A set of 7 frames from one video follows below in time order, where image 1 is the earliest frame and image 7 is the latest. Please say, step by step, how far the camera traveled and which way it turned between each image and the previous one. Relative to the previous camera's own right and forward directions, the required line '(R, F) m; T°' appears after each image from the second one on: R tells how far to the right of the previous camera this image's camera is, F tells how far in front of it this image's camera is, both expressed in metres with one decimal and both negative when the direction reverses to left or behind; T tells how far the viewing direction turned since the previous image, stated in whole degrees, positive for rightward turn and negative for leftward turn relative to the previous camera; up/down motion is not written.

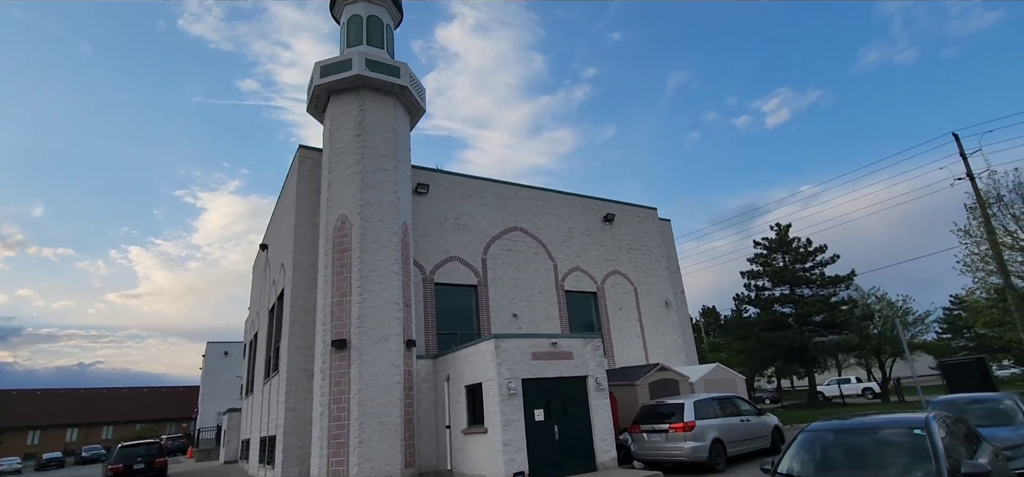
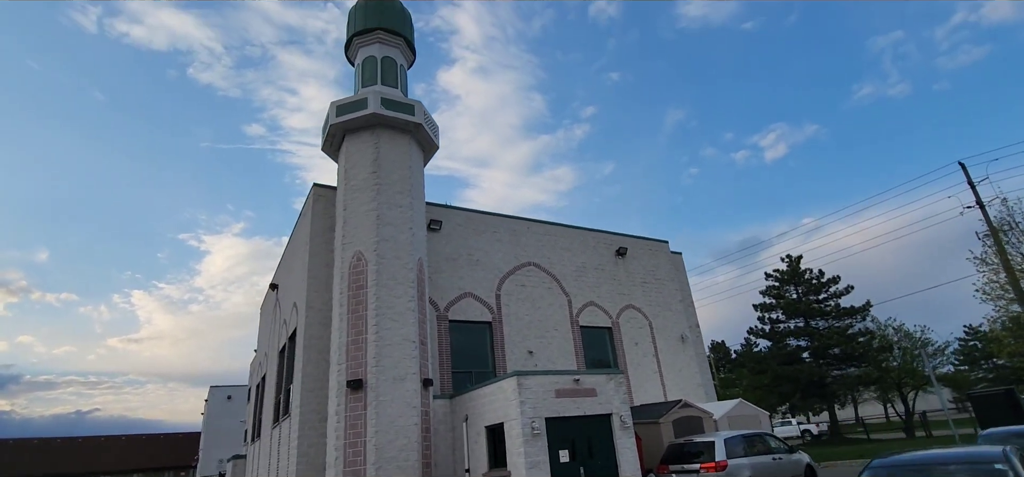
(-0.4, +0.2) m; 0°
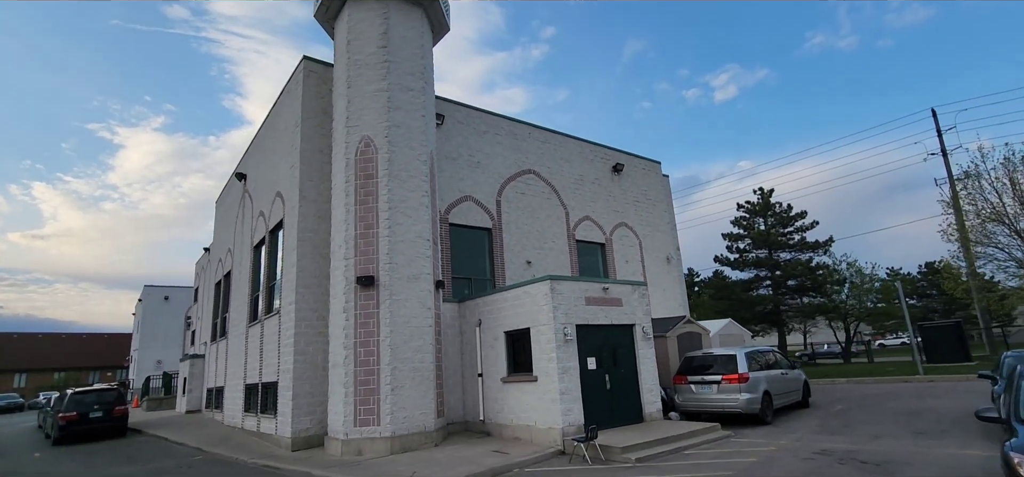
(-2.1, +1.1) m; +7°
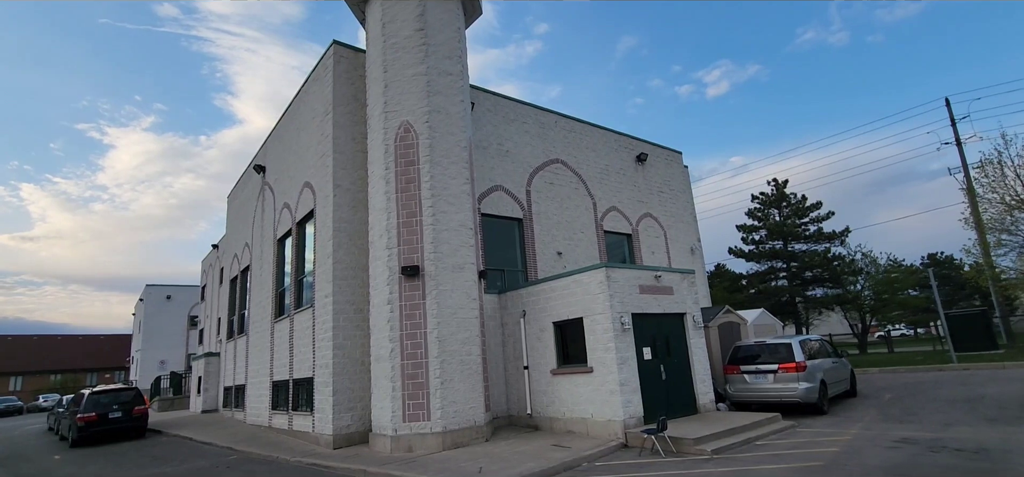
(-1.2, +0.4) m; +1°
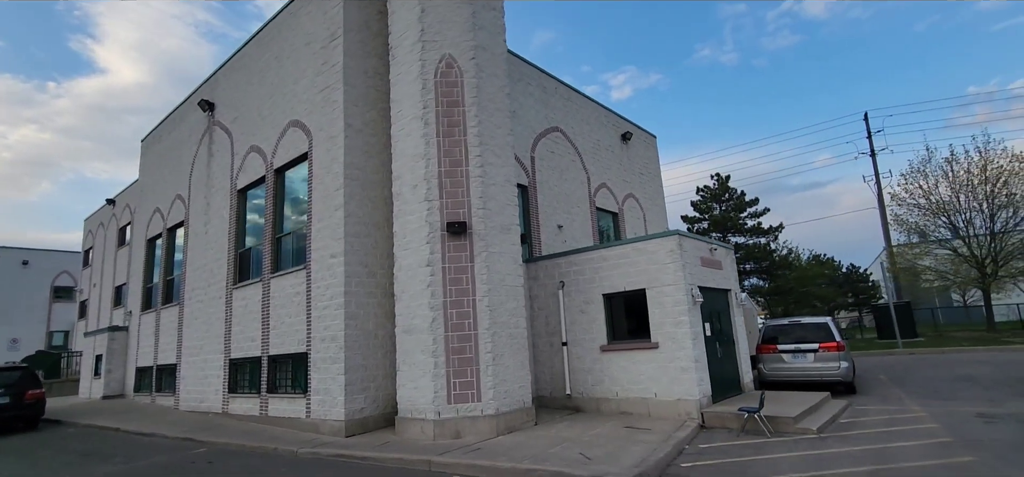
(-3.1, +1.7) m; +12°
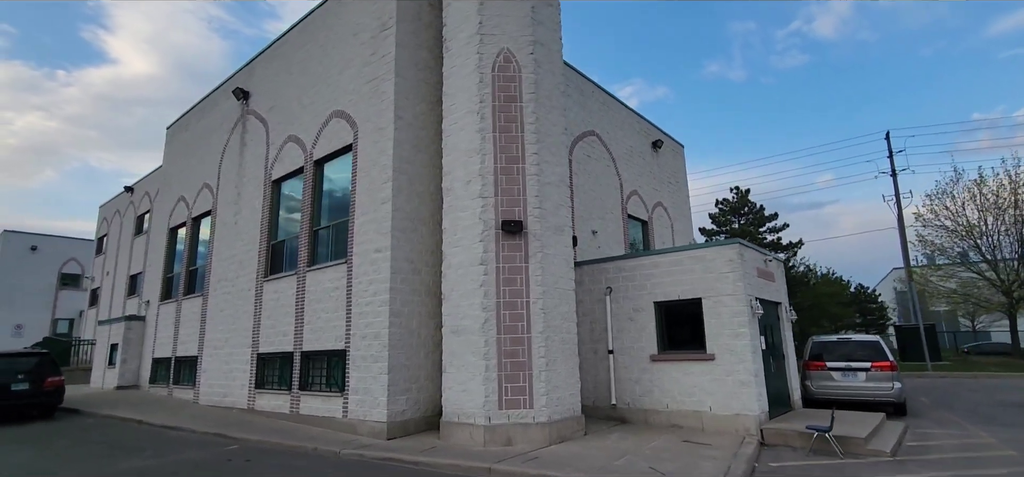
(-1.0, +0.3) m; 0°
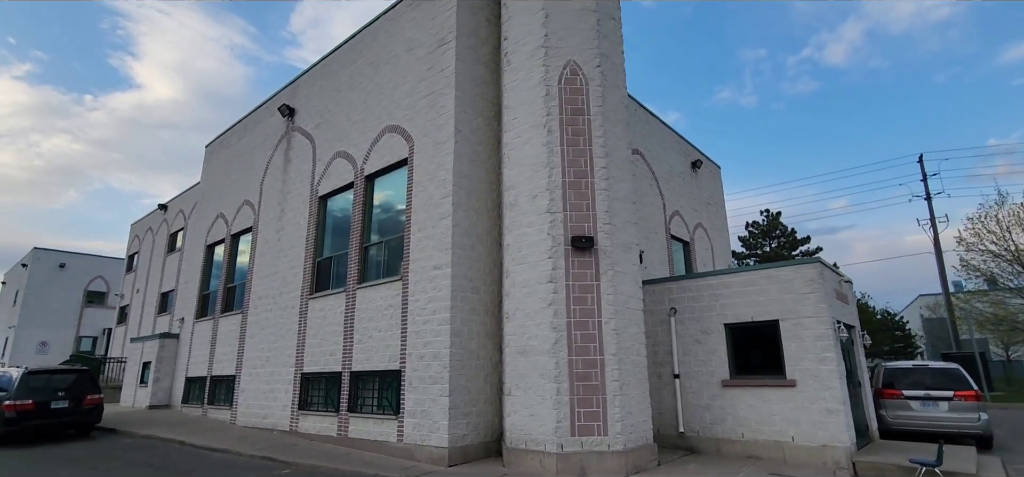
(-1.0, +0.4) m; -1°
